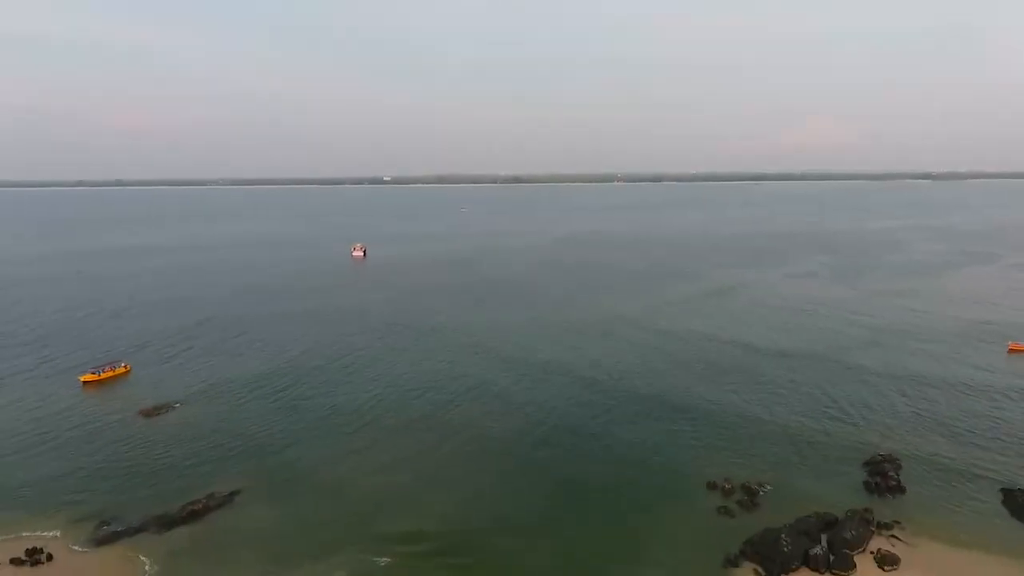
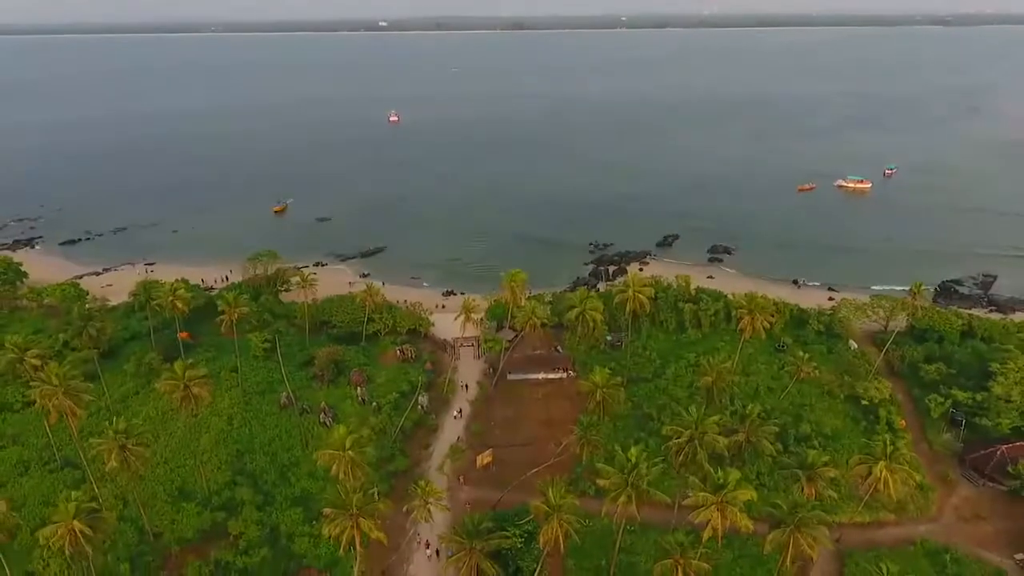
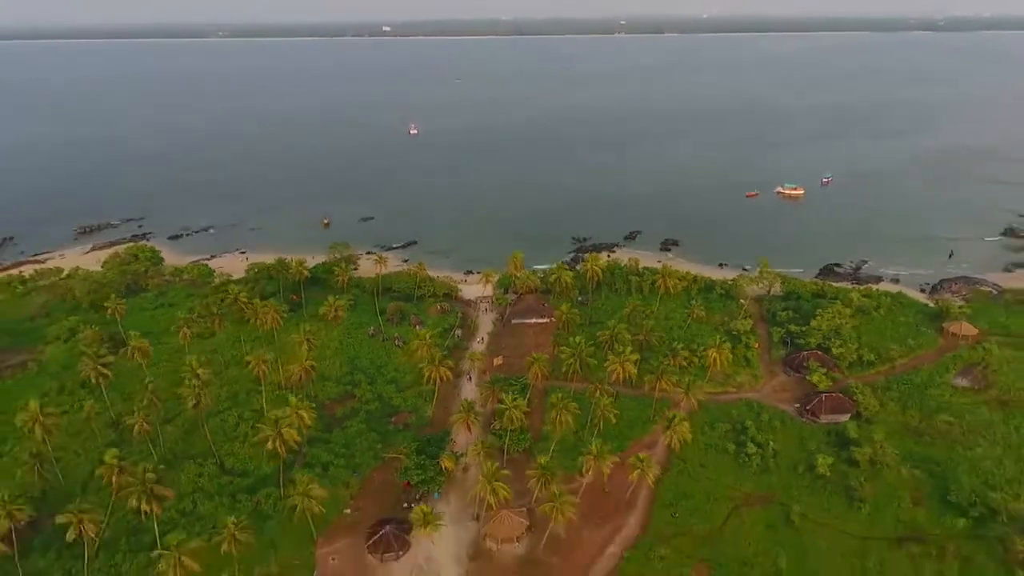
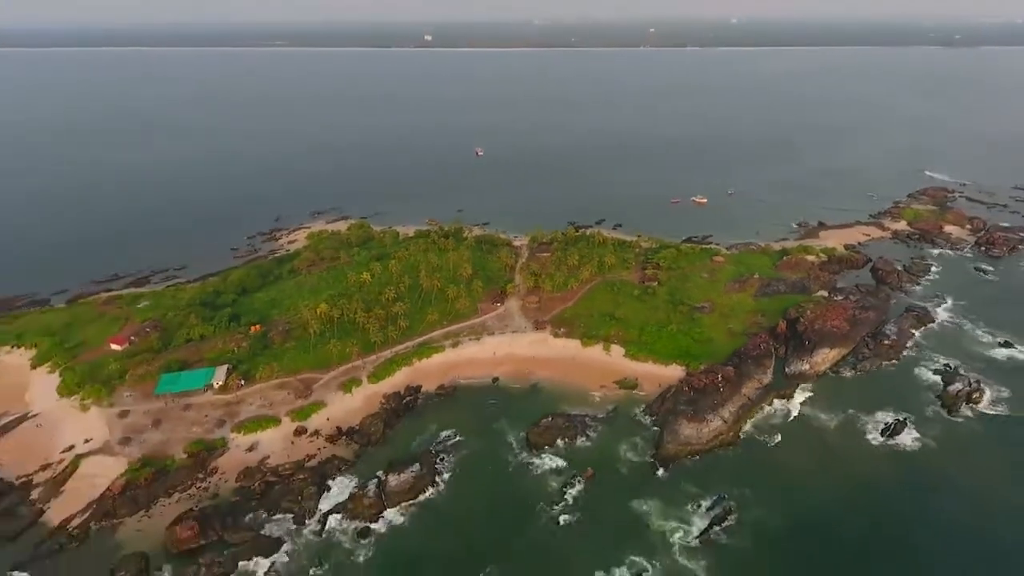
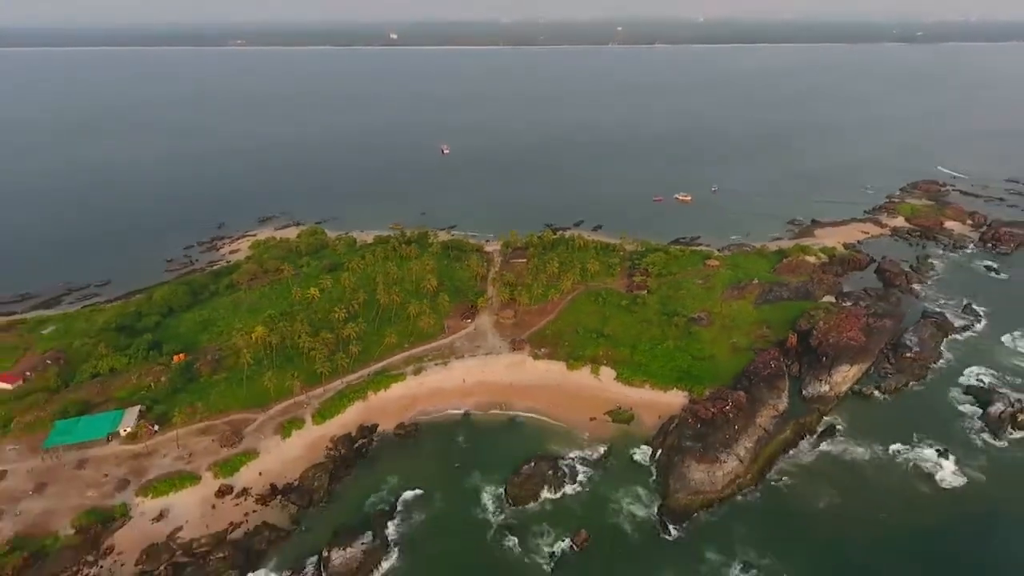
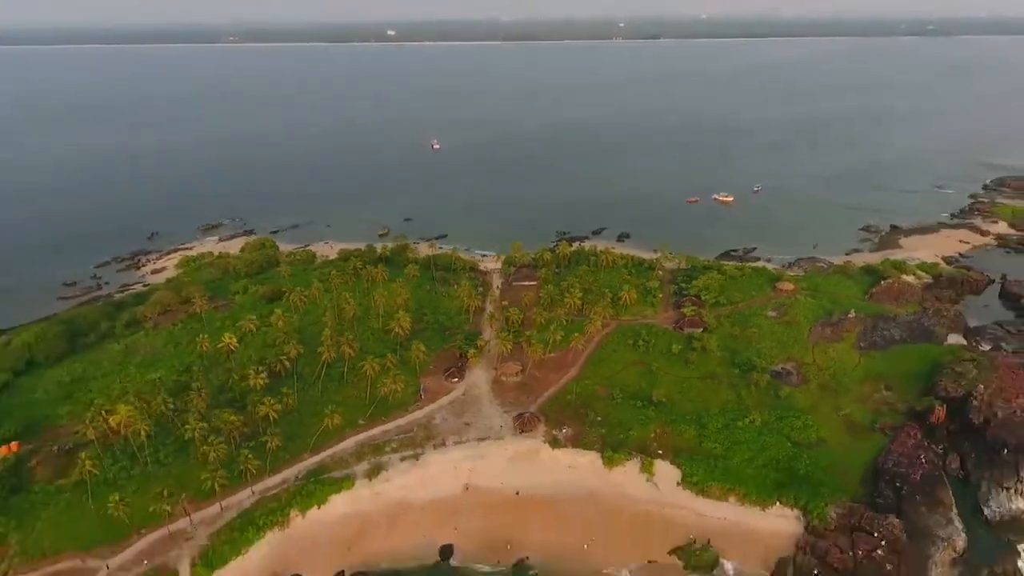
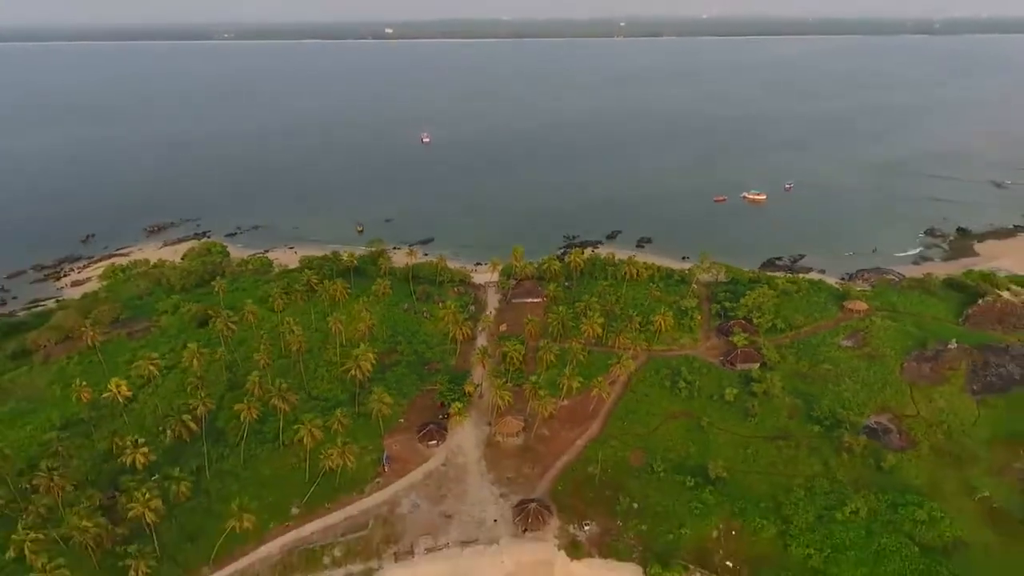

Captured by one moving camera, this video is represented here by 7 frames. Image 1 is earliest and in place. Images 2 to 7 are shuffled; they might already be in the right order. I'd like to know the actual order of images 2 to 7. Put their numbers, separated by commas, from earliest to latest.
2, 3, 7, 6, 5, 4
